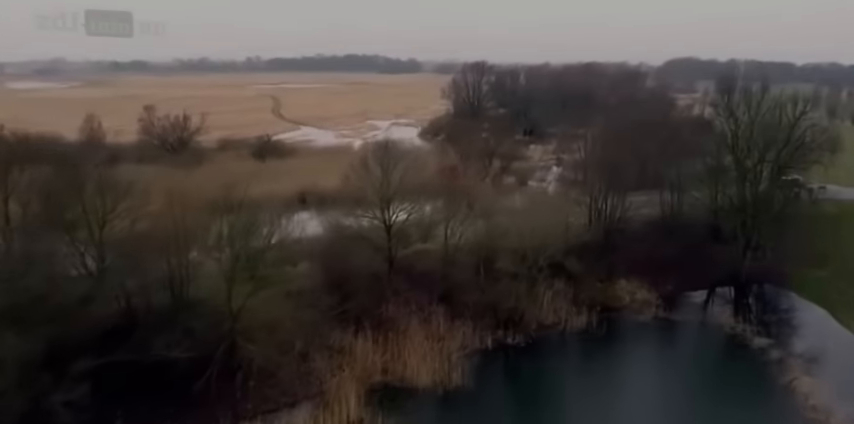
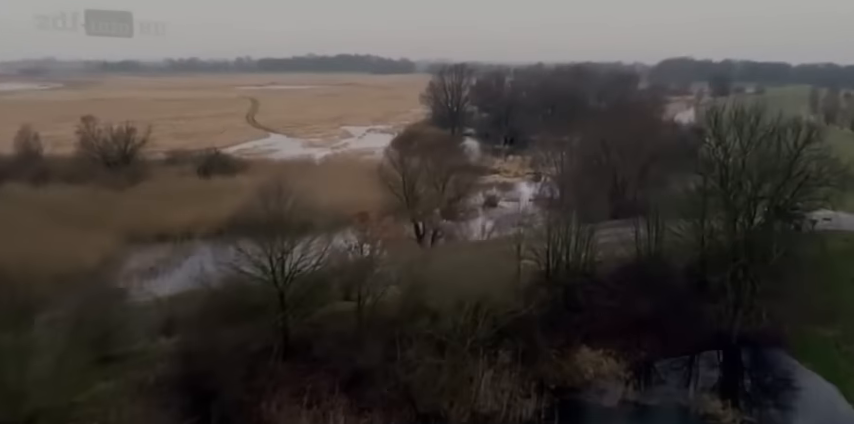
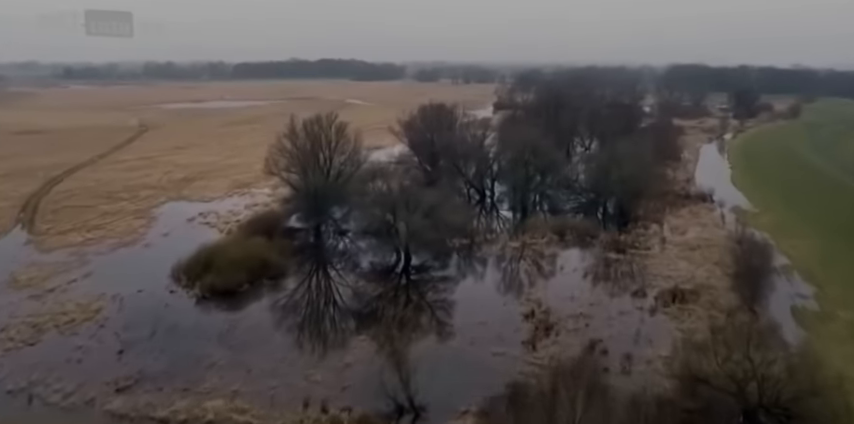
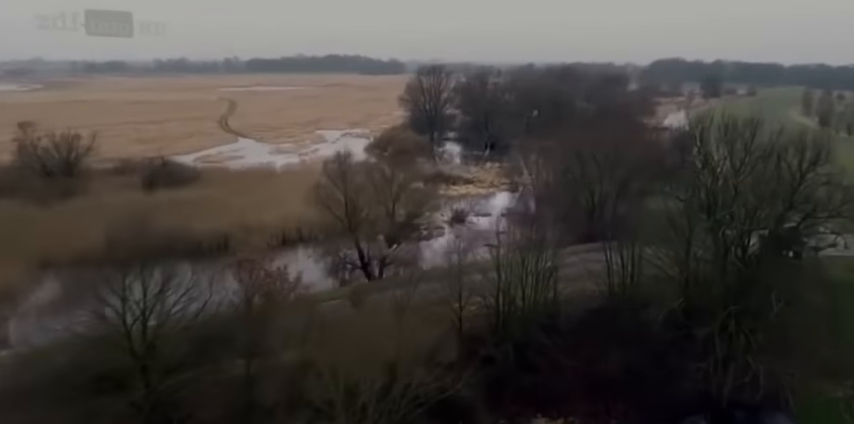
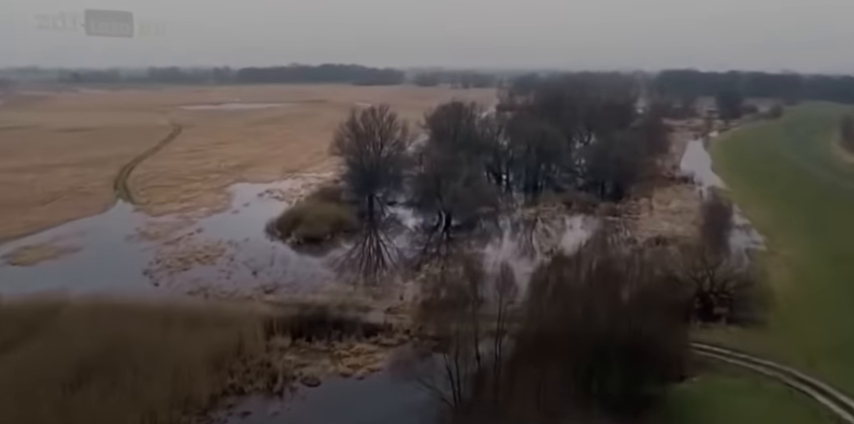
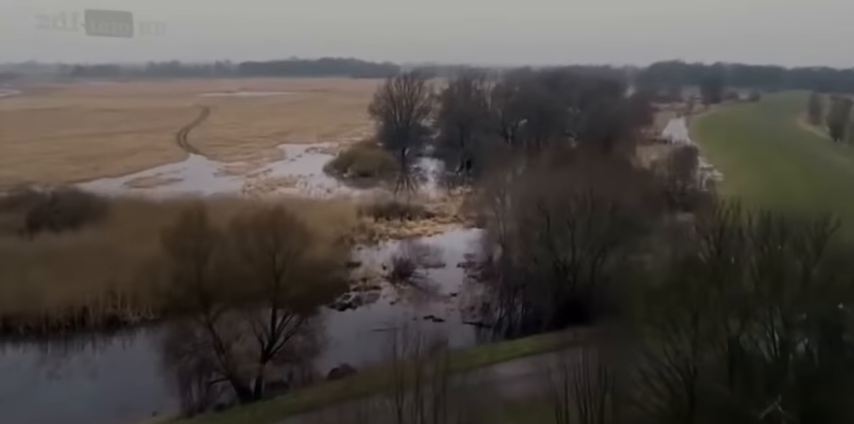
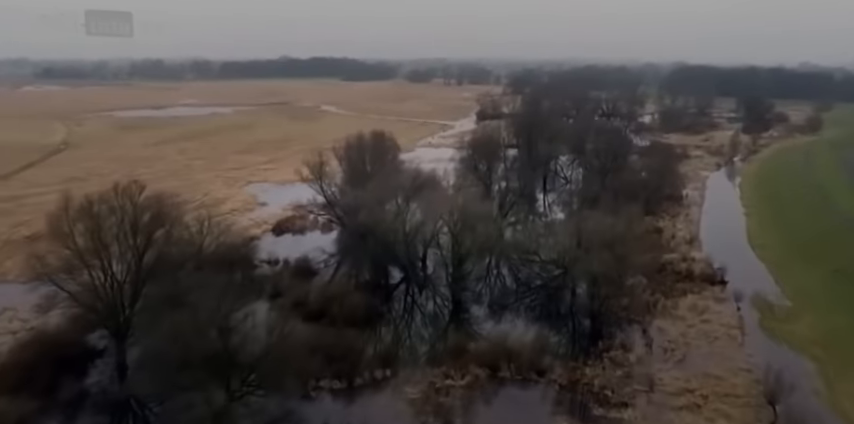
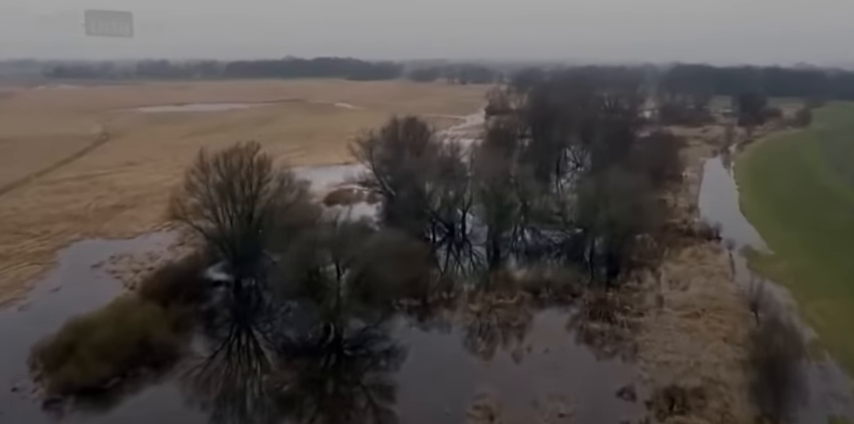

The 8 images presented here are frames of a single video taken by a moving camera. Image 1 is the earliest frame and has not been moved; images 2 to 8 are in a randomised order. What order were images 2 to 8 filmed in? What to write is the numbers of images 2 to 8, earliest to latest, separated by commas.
2, 4, 6, 5, 3, 8, 7
